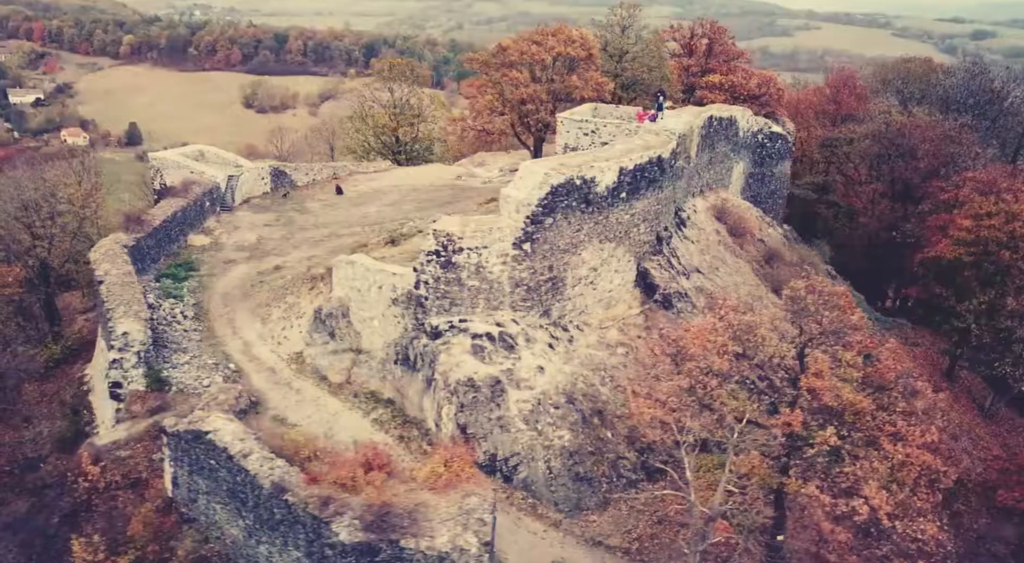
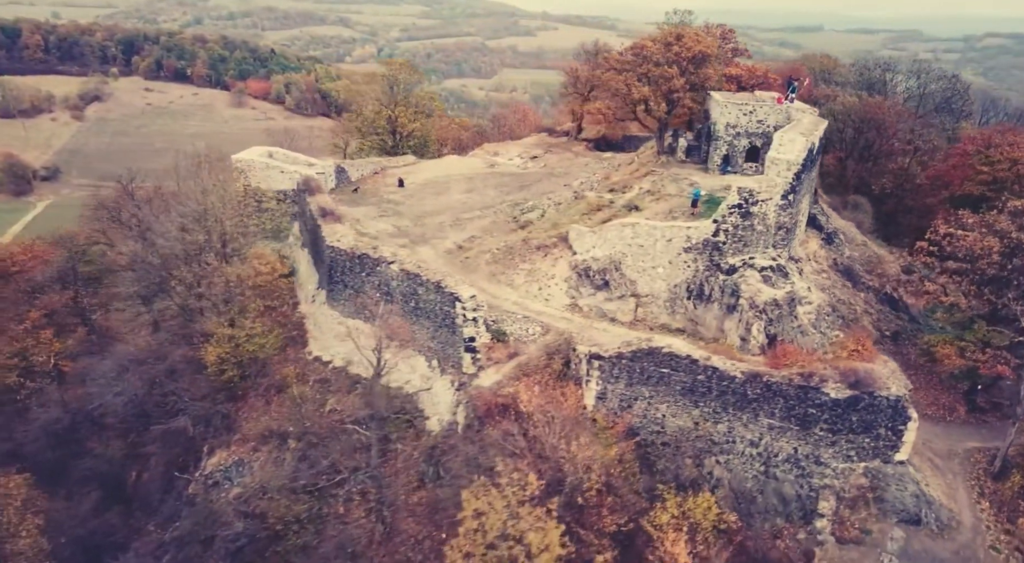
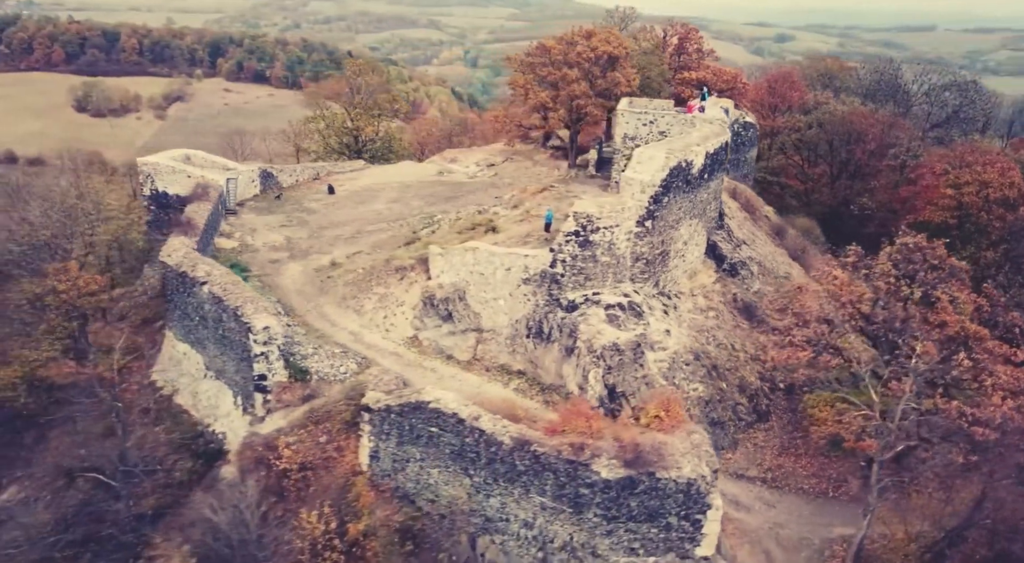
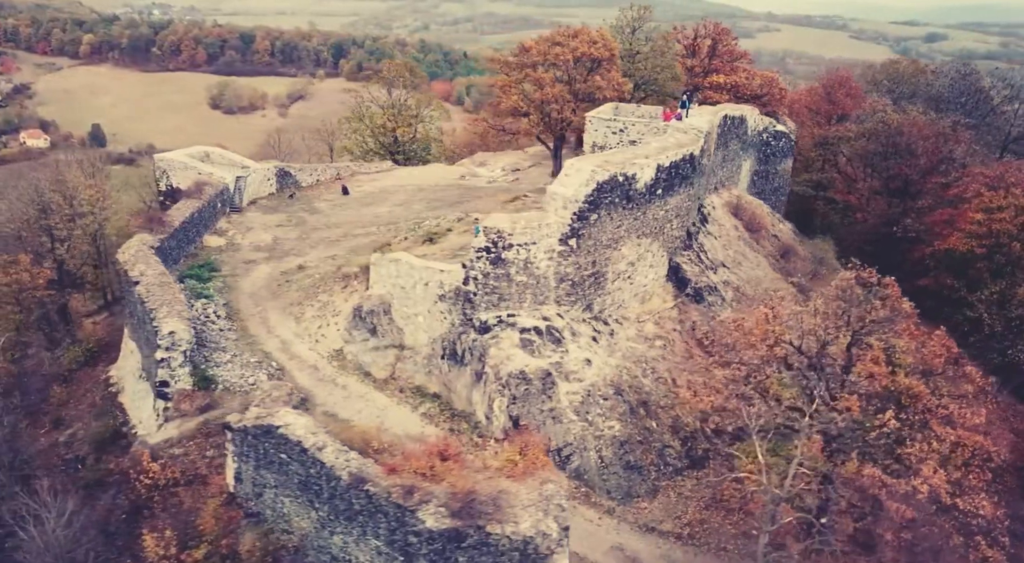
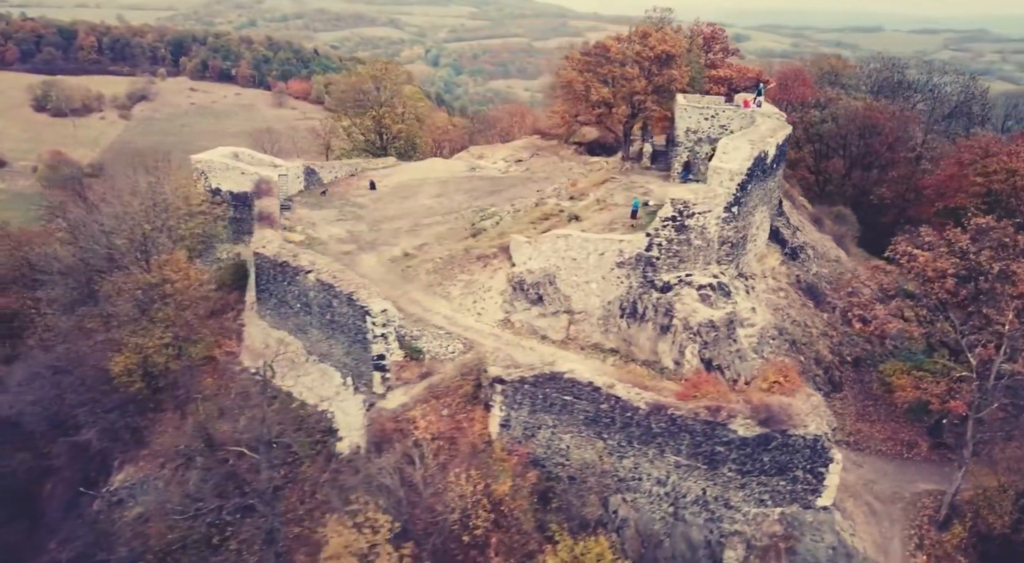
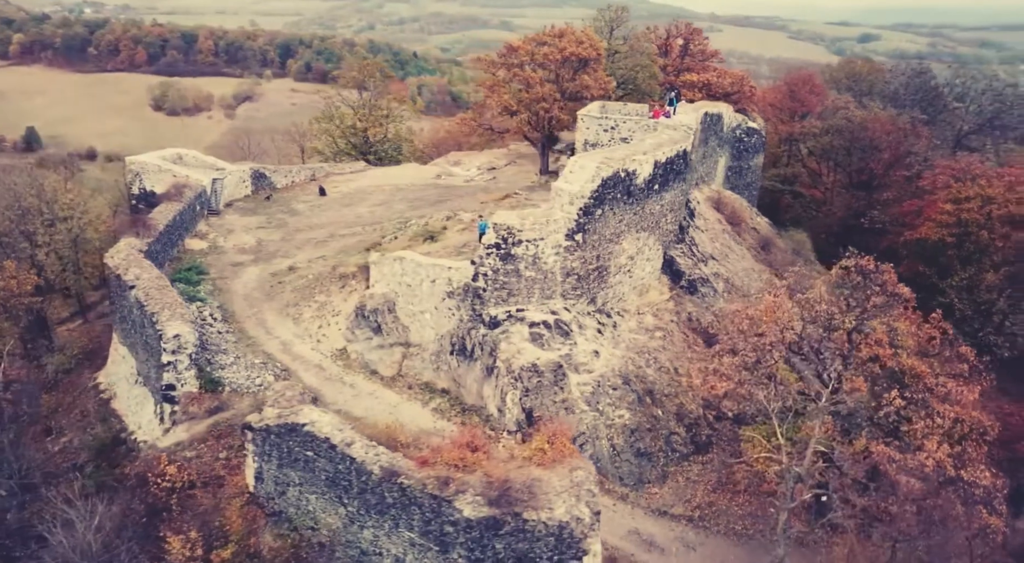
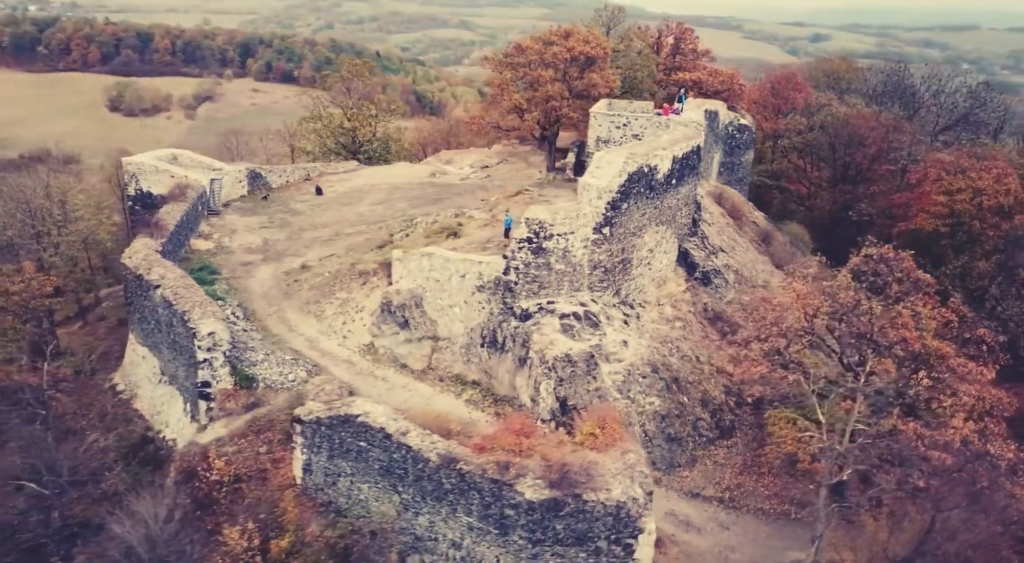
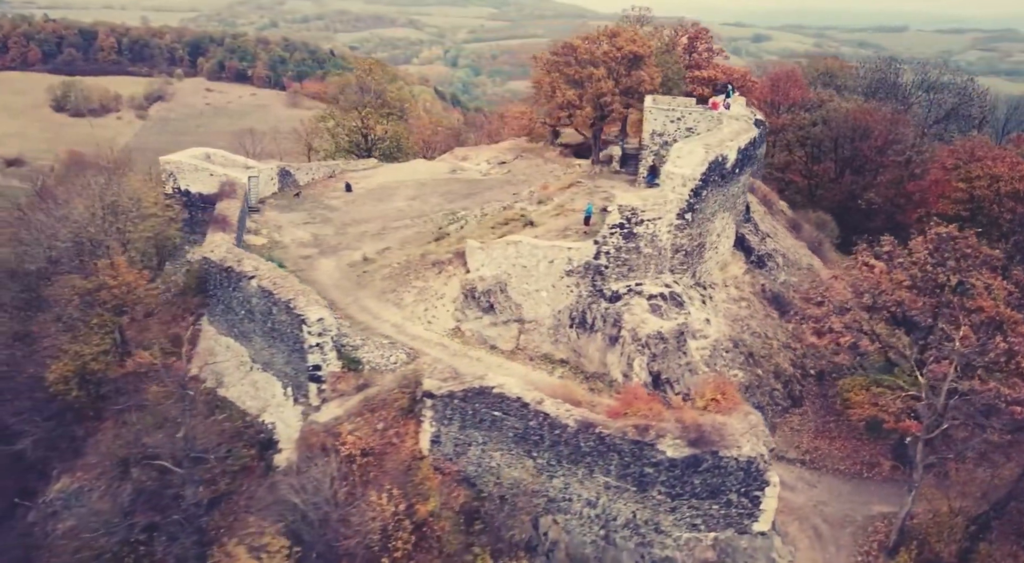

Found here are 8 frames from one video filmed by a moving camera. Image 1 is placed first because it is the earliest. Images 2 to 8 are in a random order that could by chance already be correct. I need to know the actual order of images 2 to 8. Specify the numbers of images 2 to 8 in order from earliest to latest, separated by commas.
4, 6, 7, 3, 8, 5, 2
